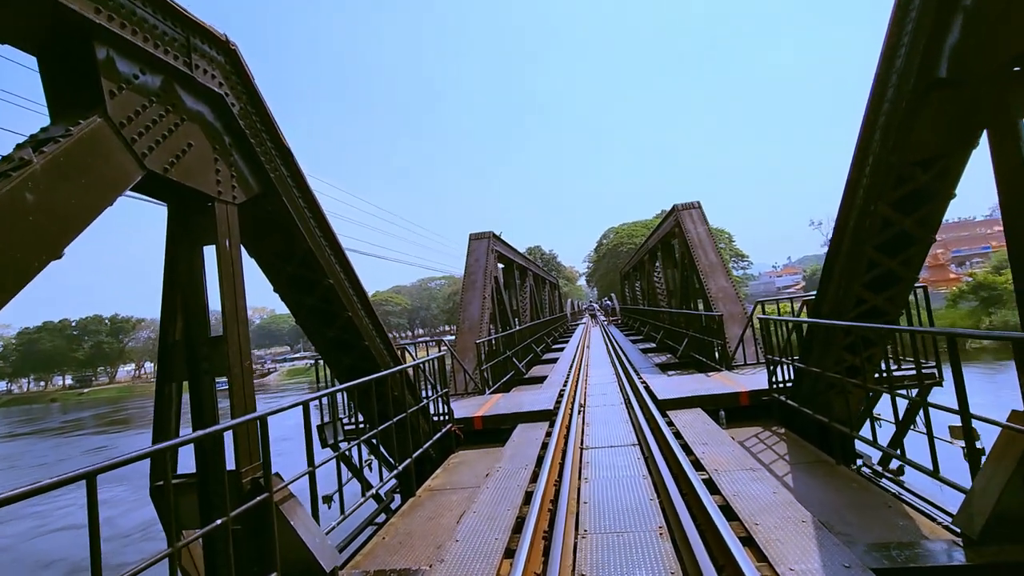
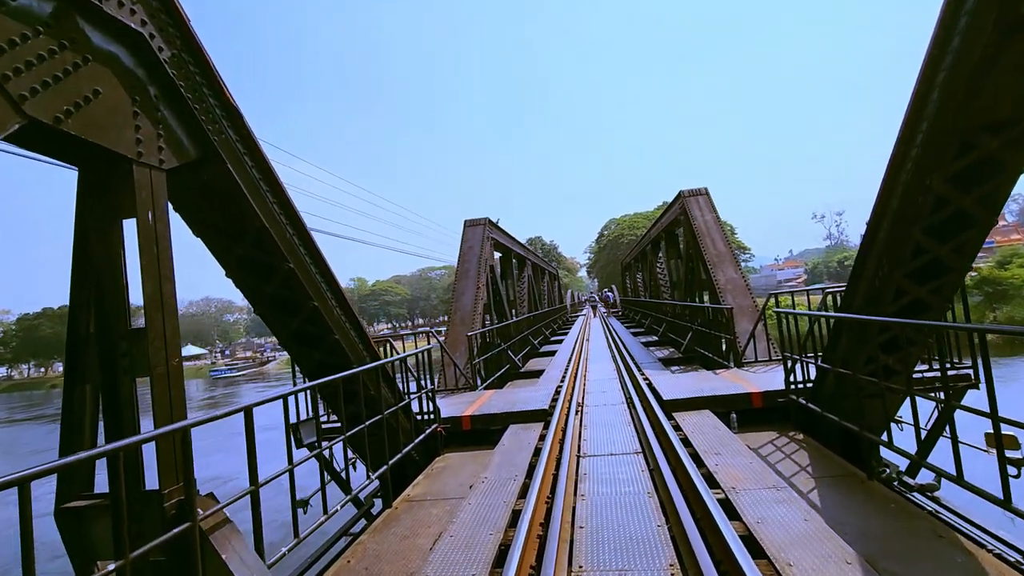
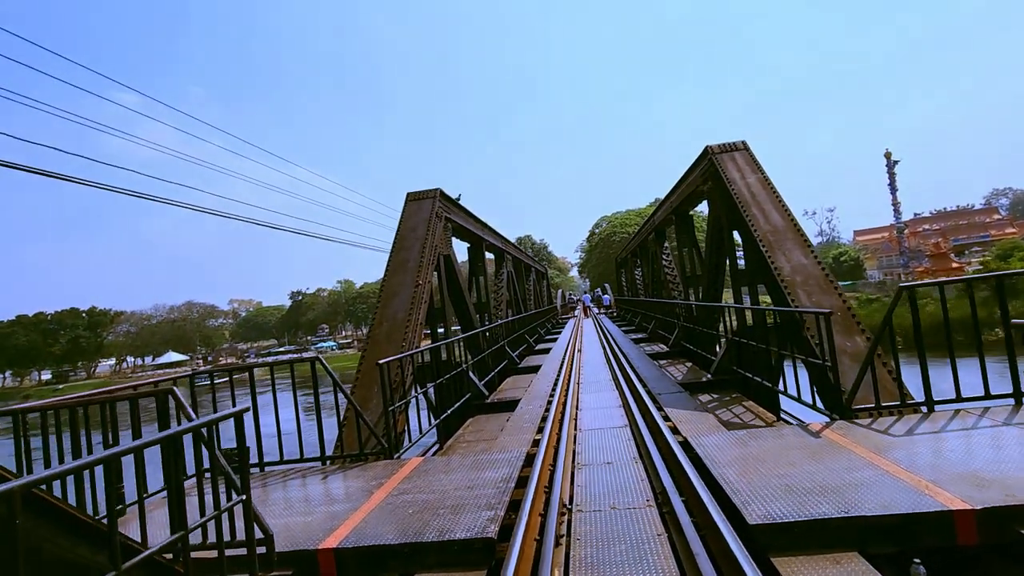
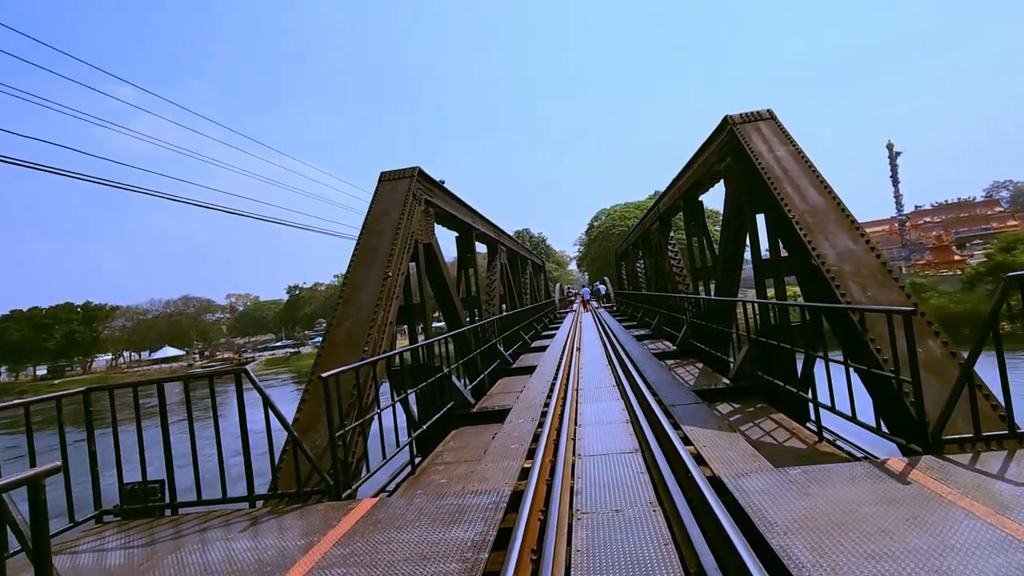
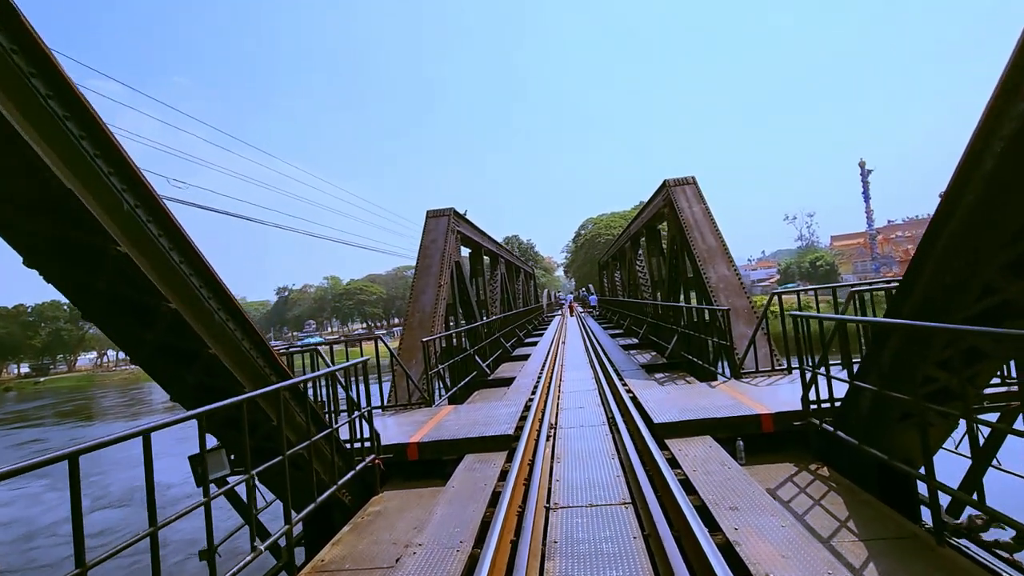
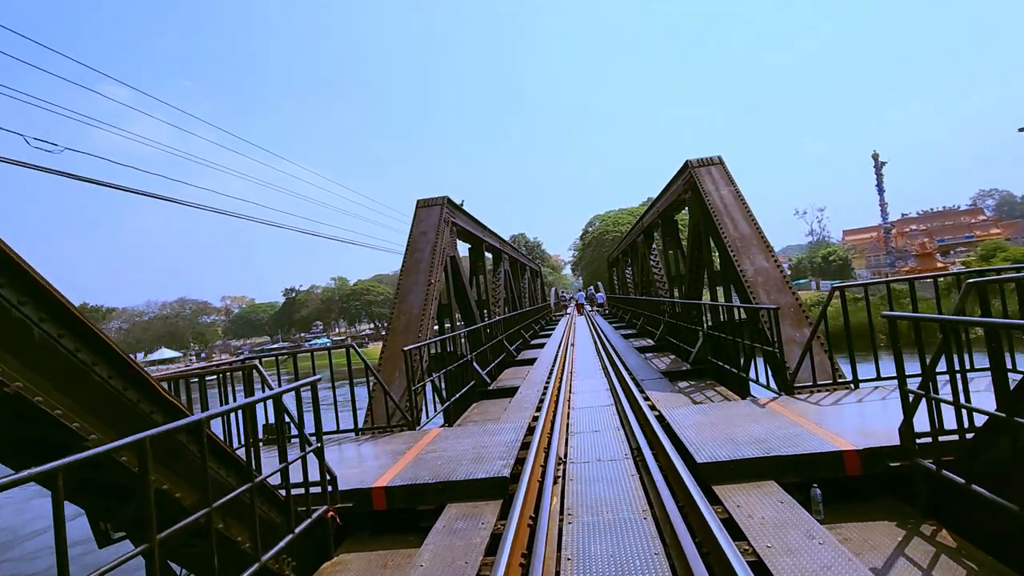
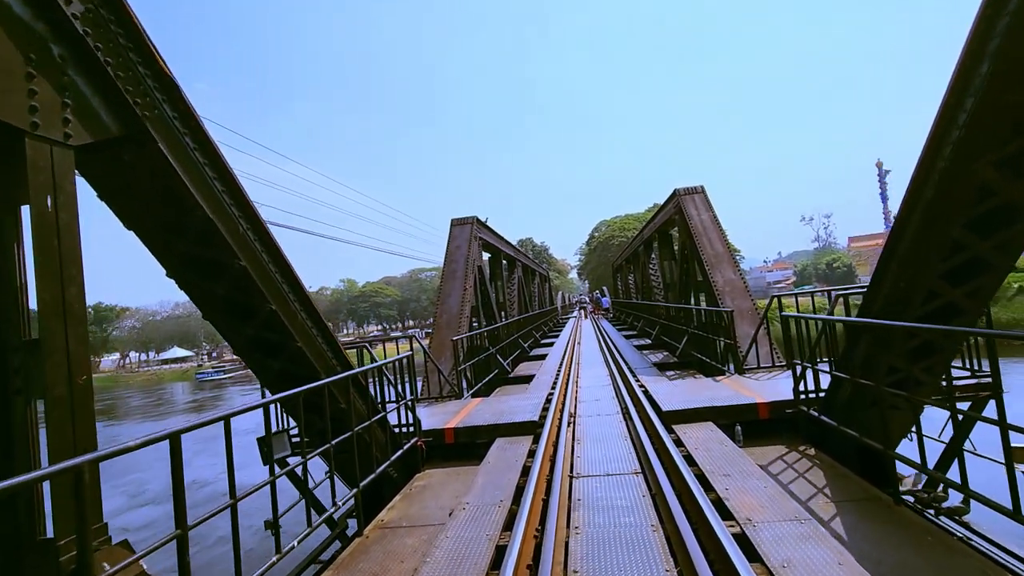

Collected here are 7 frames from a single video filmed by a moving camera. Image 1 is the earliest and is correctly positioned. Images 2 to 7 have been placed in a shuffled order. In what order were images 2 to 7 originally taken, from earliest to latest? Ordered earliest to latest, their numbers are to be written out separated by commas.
2, 7, 5, 6, 3, 4
